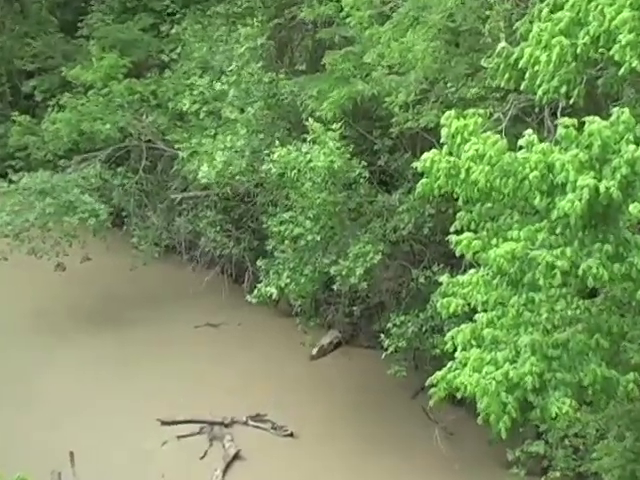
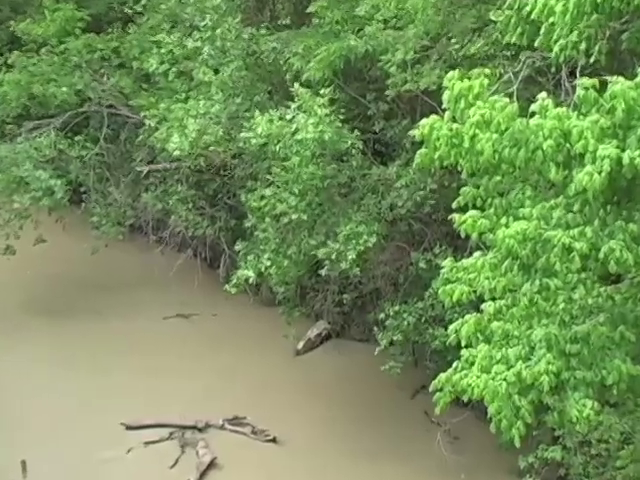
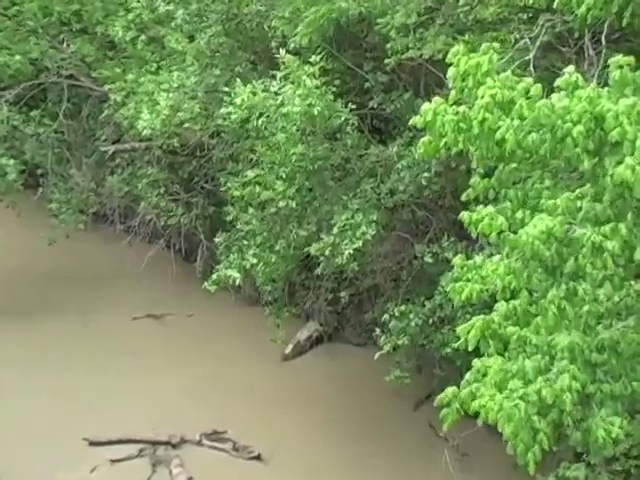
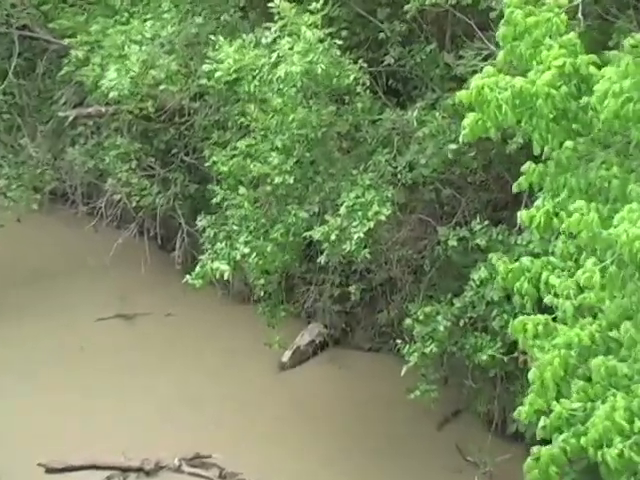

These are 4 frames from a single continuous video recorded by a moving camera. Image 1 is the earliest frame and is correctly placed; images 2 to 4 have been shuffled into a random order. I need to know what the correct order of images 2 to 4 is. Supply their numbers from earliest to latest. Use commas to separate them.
2, 3, 4
